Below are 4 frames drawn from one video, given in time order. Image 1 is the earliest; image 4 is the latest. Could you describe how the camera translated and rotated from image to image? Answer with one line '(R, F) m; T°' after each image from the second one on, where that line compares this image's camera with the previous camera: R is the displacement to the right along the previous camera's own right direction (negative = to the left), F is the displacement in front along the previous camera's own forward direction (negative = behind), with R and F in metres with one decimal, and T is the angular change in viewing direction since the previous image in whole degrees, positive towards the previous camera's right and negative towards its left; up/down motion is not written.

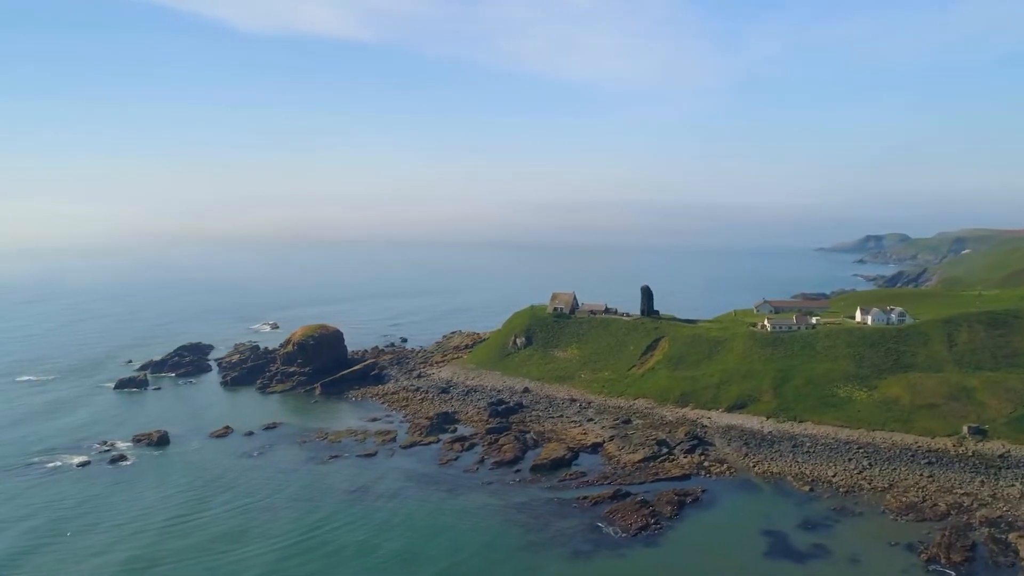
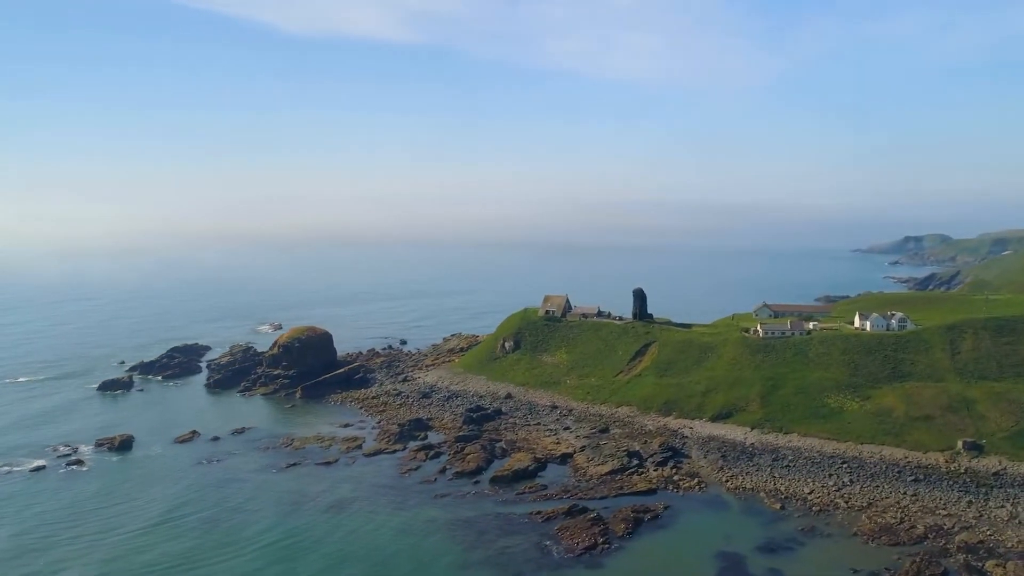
(+4.8, +2.0) m; -2°
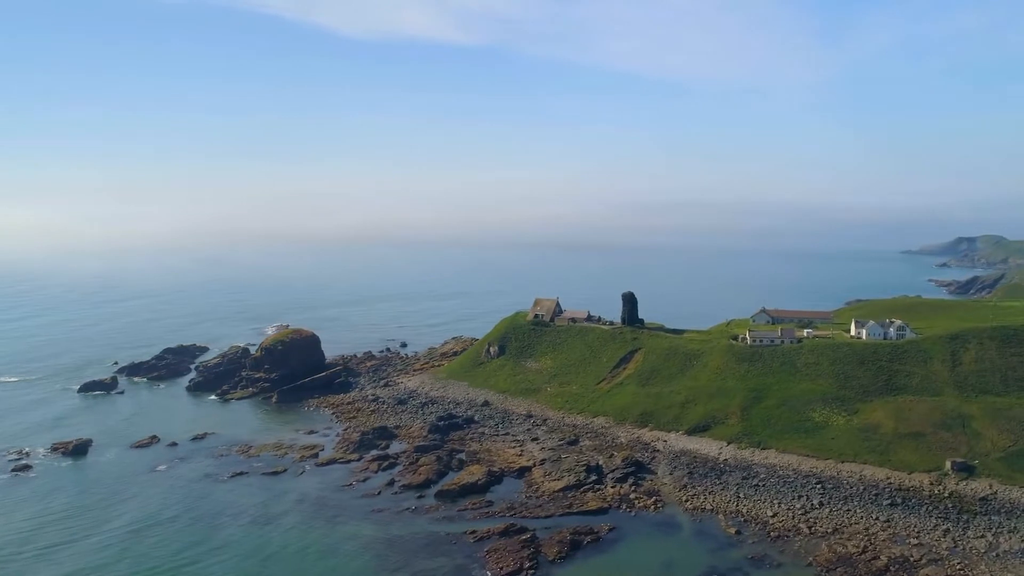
(+5.9, +2.4) m; -3°
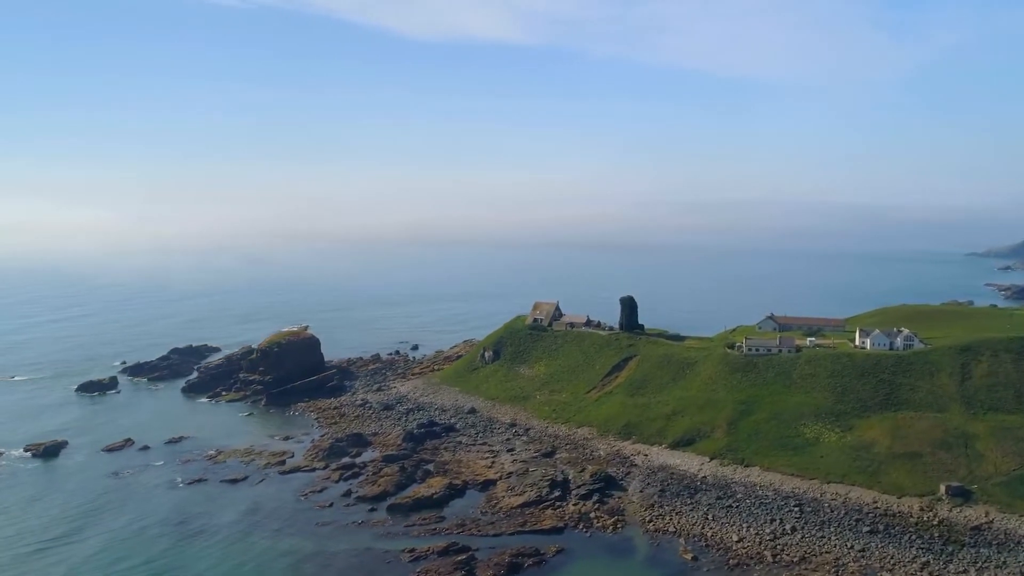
(+5.7, +2.0) m; -4°
